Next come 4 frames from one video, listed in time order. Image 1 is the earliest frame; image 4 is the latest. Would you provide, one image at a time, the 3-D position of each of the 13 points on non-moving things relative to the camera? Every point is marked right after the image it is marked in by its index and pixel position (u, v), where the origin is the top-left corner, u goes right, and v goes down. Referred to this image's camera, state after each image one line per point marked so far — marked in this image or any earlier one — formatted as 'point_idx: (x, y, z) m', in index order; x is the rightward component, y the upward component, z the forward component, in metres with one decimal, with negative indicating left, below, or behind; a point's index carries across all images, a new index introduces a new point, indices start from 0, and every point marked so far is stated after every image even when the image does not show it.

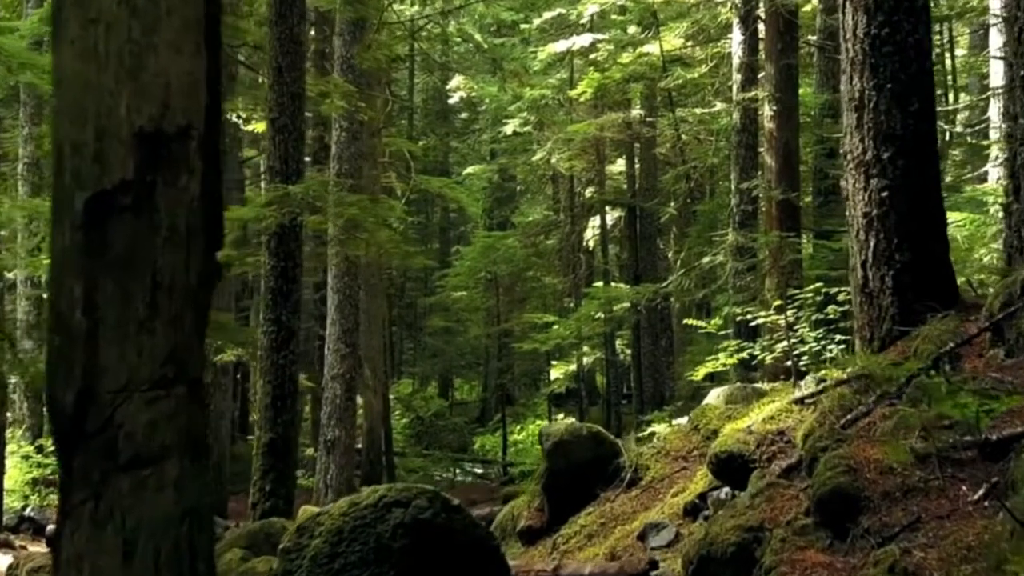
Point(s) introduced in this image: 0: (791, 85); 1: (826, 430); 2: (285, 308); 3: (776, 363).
0: (+3.8, +2.8, +12.2) m
1: (+1.6, -0.7, +4.5) m
2: (-2.2, -0.2, +8.6) m
3: (+3.1, -0.9, +10.5) m
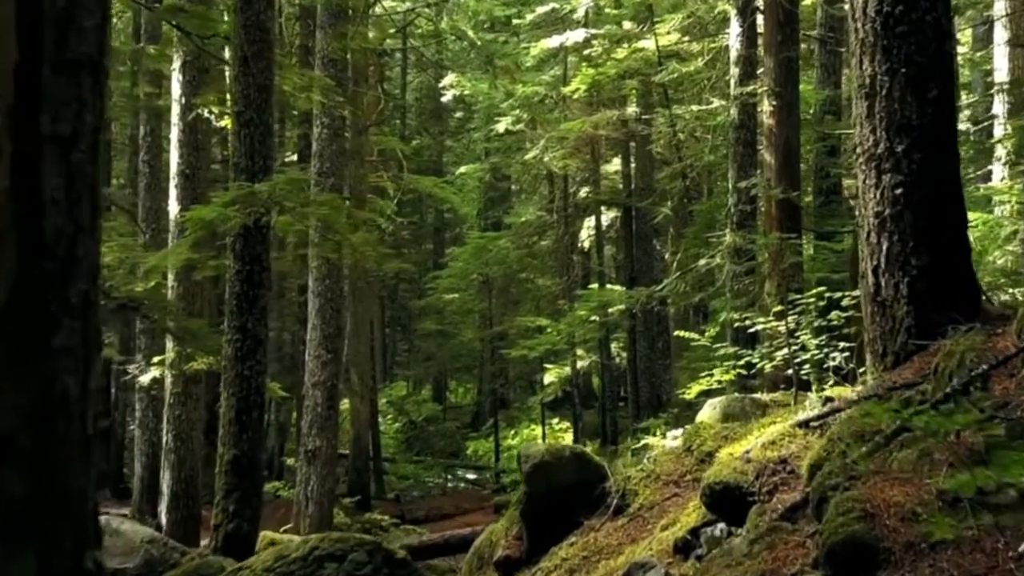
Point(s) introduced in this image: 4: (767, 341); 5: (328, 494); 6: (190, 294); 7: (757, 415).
0: (+3.7, +2.7, +11.6) m
1: (+1.4, -0.8, +3.9) m
2: (-2.4, -0.2, +8.1) m
3: (+3.0, -0.9, +10.0) m
4: (+3.0, -0.6, +10.4) m
5: (-2.8, -3.1, +13.3) m
6: (-3.9, -0.1, +10.8) m
7: (+1.9, -1.0, +6.8) m
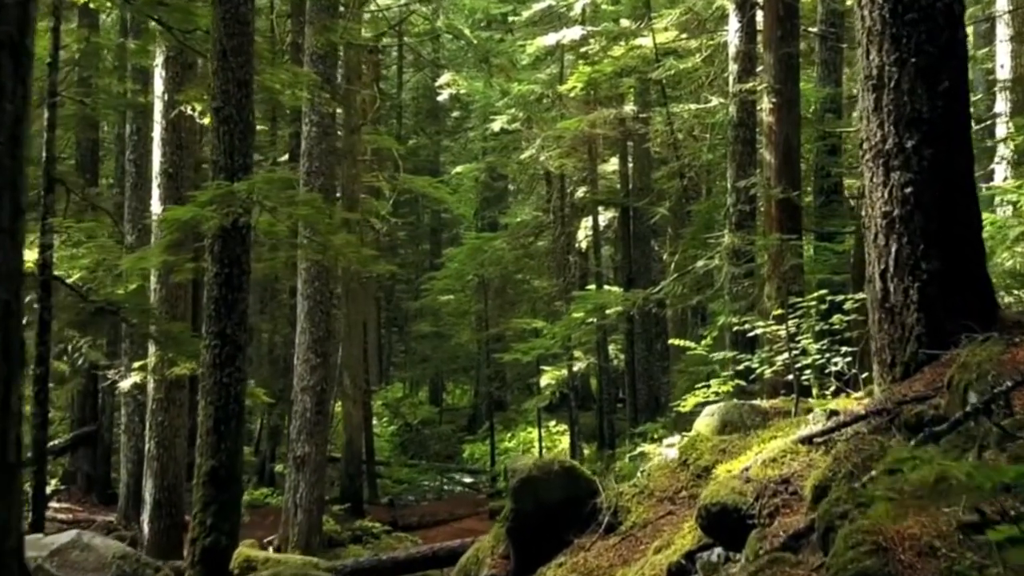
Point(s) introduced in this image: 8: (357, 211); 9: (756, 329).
0: (+3.6, +2.7, +11.3) m
1: (+1.3, -0.8, +3.6) m
2: (-2.5, -0.3, +7.8) m
3: (+2.9, -1.0, +9.7) m
4: (+2.9, -0.6, +10.1) m
5: (-2.9, -3.1, +13.0) m
6: (-4.0, -0.1, +10.5) m
7: (+1.8, -1.0, +6.5) m
8: (-3.1, +1.6, +17.9) m
9: (+2.6, -0.4, +9.4) m
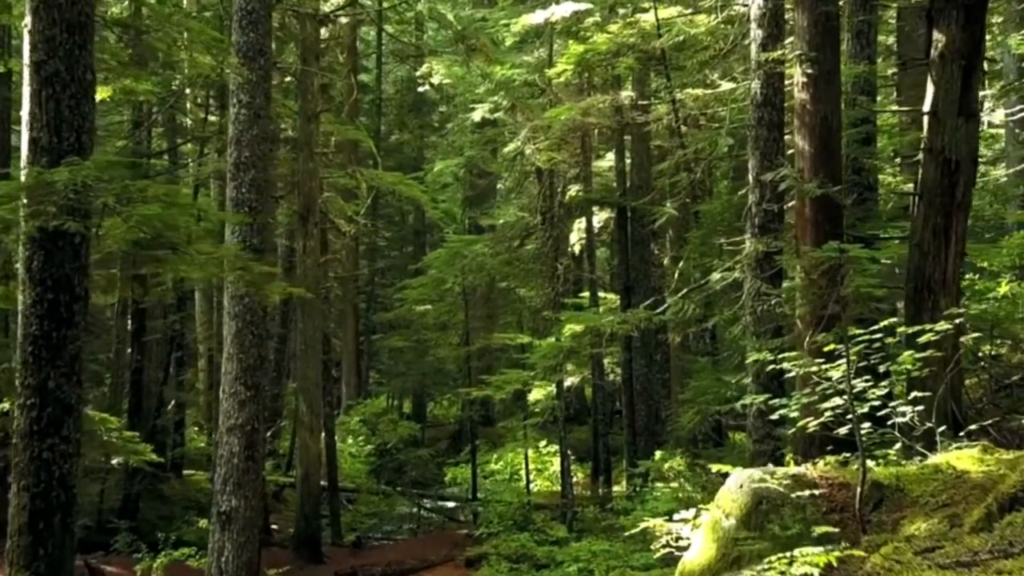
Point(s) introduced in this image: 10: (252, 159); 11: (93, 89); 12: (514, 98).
0: (+3.2, +2.5, +9.0) m
1: (+1.0, -1.0, +1.2) m
2: (-2.8, -0.5, +5.4) m
3: (+2.6, -1.2, +7.3) m
4: (+2.6, -0.9, +7.8) m
5: (-3.2, -3.3, +10.6) m
6: (-4.3, -0.3, +8.1) m
7: (+1.5, -1.2, +4.2) m
8: (-3.5, +1.4, +15.6) m
9: (+2.3, -0.6, +7.0) m
10: (-3.2, +1.6, +10.9) m
11: (-2.6, +1.3, +5.7) m
12: (0.0, +3.9, +18.1) m
